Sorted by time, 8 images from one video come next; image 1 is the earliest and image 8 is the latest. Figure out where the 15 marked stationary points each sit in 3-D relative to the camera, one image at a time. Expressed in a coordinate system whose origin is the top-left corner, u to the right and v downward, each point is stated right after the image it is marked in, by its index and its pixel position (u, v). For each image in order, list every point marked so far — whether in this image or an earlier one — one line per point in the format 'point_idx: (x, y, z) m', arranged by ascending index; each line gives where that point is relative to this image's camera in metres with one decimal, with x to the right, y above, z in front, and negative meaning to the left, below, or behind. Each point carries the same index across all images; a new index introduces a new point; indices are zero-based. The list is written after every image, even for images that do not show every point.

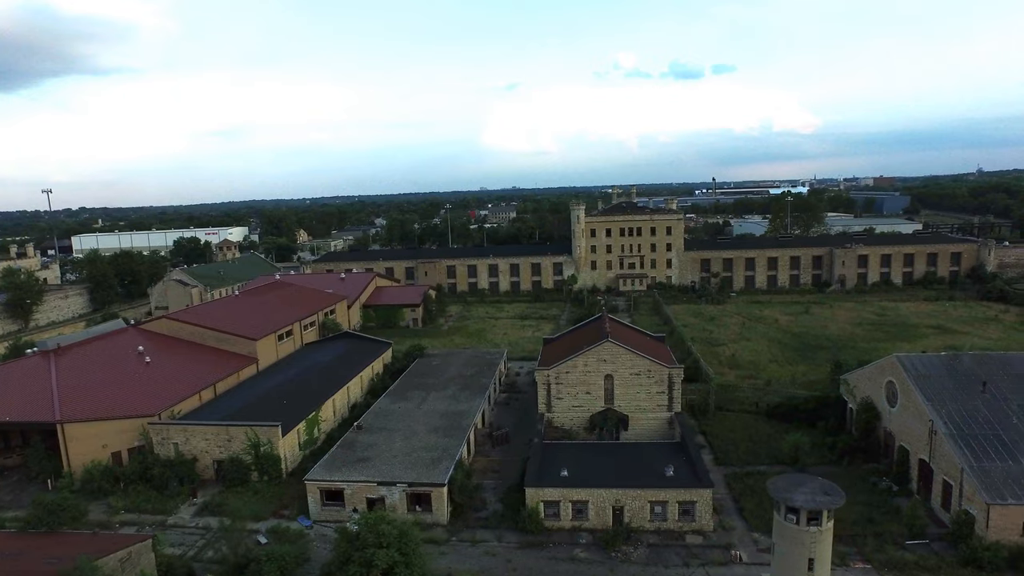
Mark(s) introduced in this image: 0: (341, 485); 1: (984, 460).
0: (-5.1, -5.9, +17.8) m
1: (+12.4, -4.6, +15.6) m
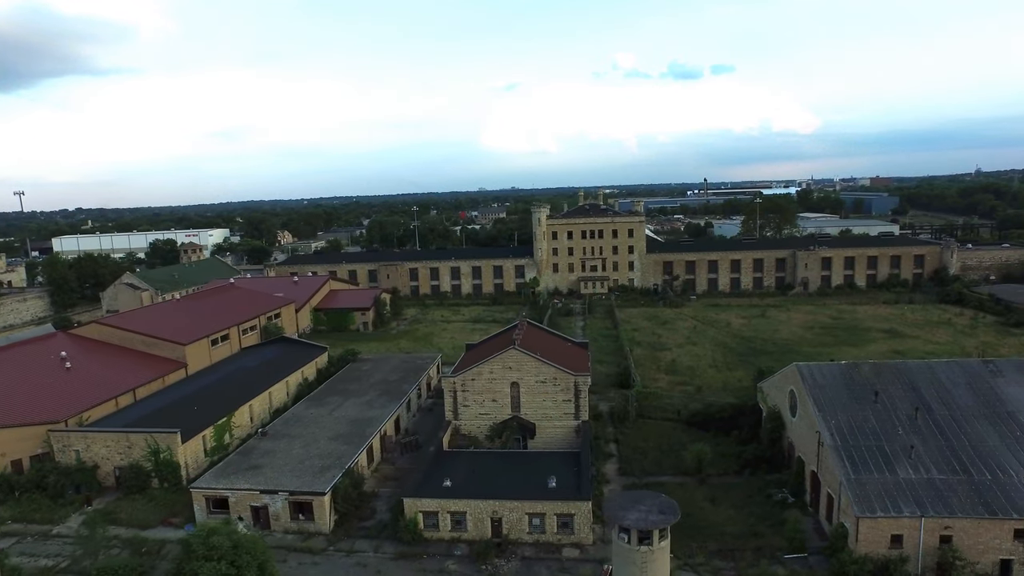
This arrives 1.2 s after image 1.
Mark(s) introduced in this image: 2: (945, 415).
0: (-8.5, -6.1, +17.6) m
1: (+9.0, -4.8, +15.4) m
2: (+12.1, -3.6, +16.5) m
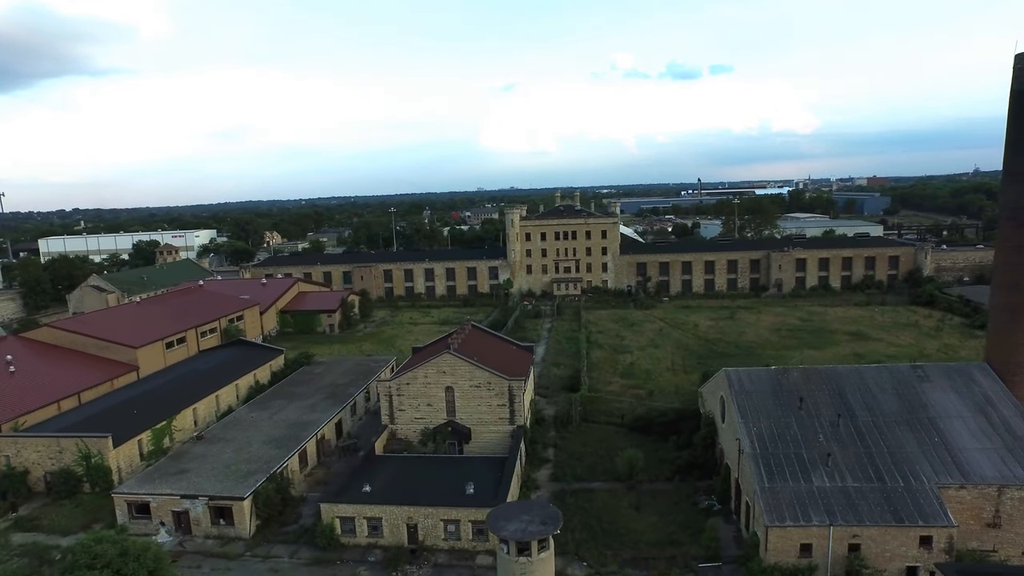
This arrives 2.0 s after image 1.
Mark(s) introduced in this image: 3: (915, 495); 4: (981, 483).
0: (-10.8, -6.2, +17.5) m
1: (+6.7, -4.9, +15.2) m
2: (+9.8, -3.7, +16.3) m
3: (+9.9, -5.1, +14.5) m
4: (+11.6, -4.9, +14.6) m
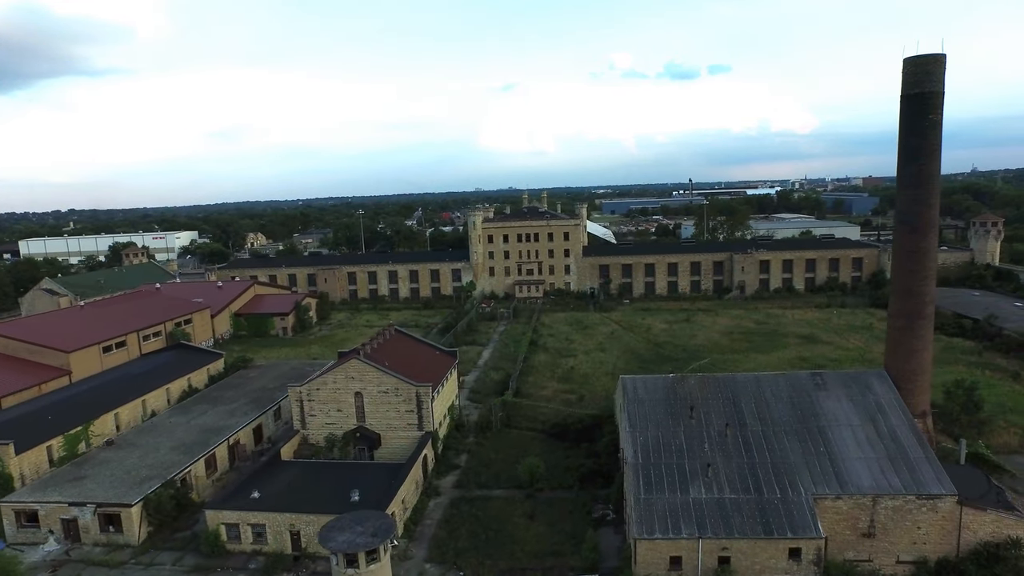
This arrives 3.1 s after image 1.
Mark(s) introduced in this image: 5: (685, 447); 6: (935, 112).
0: (-14.0, -6.4, +17.4) m
1: (+3.5, -5.1, +15.0) m
2: (+6.6, -3.9, +16.1) m
3: (+6.7, -5.3, +14.3) m
4: (+8.4, -5.0, +14.4) m
5: (+4.6, -4.3, +16.0) m
6: (+11.4, +4.8, +15.8) m
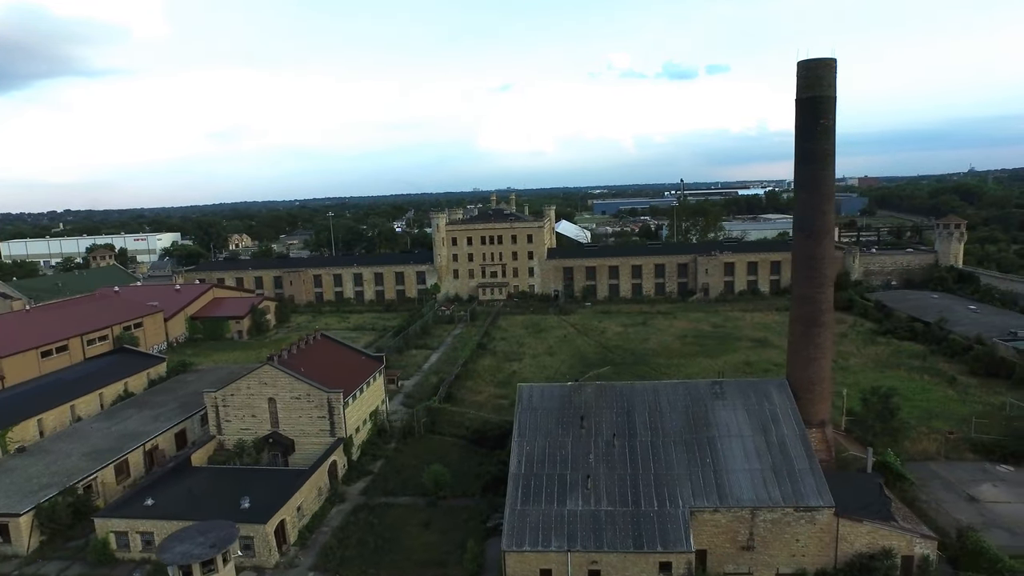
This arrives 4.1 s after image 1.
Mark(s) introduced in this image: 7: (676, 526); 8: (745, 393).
0: (-17.1, -6.6, +17.3) m
1: (+0.4, -5.3, +14.8) m
2: (+3.5, -4.1, +15.9) m
3: (+3.6, -5.5, +14.1) m
4: (+5.3, -5.2, +14.2) m
5: (+1.5, -4.5, +15.8) m
6: (+8.4, +4.6, +15.6) m
7: (+3.8, -5.6, +13.9) m
8: (+6.6, -3.0, +16.7) m
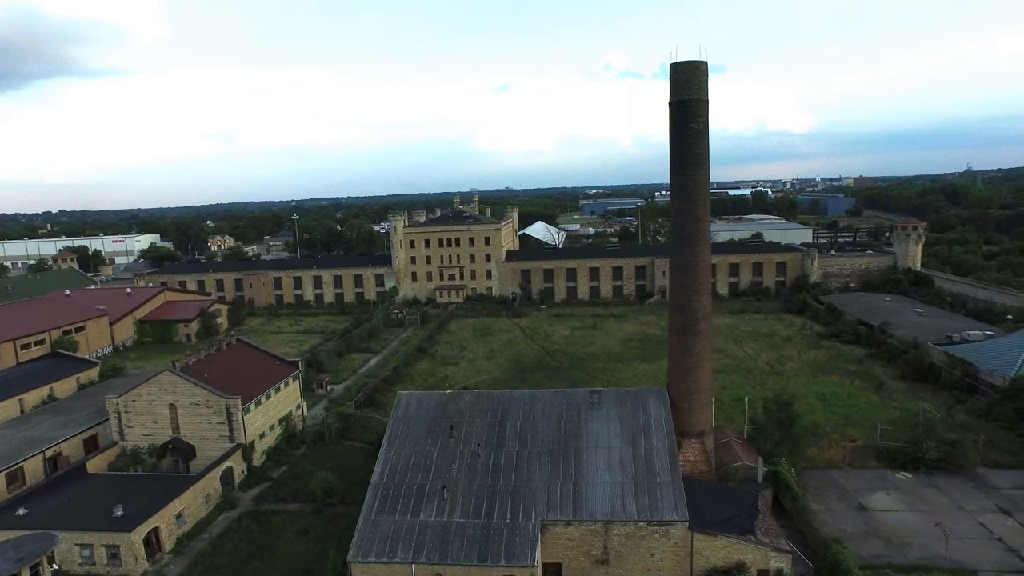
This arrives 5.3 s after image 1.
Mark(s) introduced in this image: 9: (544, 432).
0: (-20.6, -6.8, +17.2) m
1: (-3.1, -5.5, +14.7) m
2: (0.0, -4.3, +15.7) m
3: (+0.1, -5.7, +13.9) m
4: (+1.8, -5.4, +14.0) m
5: (-2.0, -4.7, +15.6) m
6: (+4.9, +4.4, +15.4) m
7: (+0.3, -5.8, +13.7) m
8: (+3.1, -3.2, +16.5) m
9: (+0.9, -3.9, +16.1) m
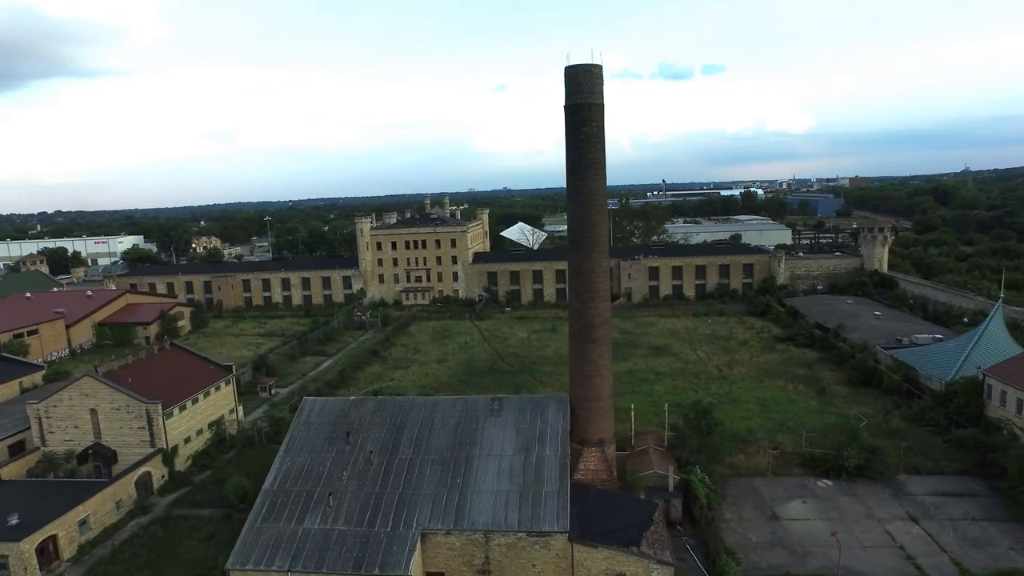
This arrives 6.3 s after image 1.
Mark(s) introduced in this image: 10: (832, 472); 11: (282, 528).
0: (-23.4, -7.0, +17.2) m
1: (-5.9, -5.7, +14.5) m
2: (-2.8, -4.5, +15.5) m
3: (-2.7, -5.8, +13.7) m
4: (-1.0, -5.6, +13.8) m
5: (-4.8, -4.8, +15.5) m
6: (+2.1, +4.2, +15.2) m
7: (-2.5, -5.9, +13.6) m
8: (+0.3, -3.3, +16.3) m
9: (-1.9, -4.0, +15.9) m
10: (+10.7, -6.1, +19.7) m
11: (-5.5, -5.8, +14.3) m
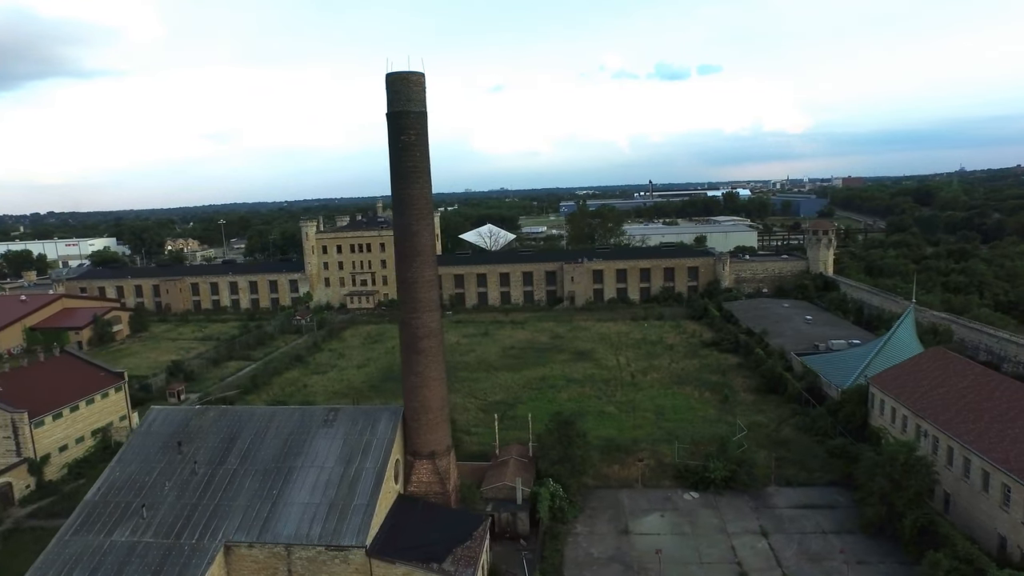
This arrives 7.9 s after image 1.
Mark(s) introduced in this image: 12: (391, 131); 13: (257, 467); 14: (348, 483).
0: (-27.9, -7.3, +17.0) m
1: (-10.4, -5.9, +14.2) m
2: (-7.3, -4.7, +15.3) m
3: (-7.3, -6.1, +13.4) m
4: (-5.6, -5.8, +13.5) m
5: (-9.3, -5.1, +15.2) m
6: (-2.5, +4.0, +14.9) m
7: (-7.0, -6.2, +13.3) m
8: (-4.2, -3.6, +16.0) m
9: (-6.4, -4.3, +15.6) m
10: (+6.2, -6.4, +19.3) m
11: (-10.0, -6.0, +14.0) m
12: (-3.0, +4.1, +15.2) m
13: (-6.5, -4.6, +15.2) m
14: (-4.0, -4.8, +14.5) m
